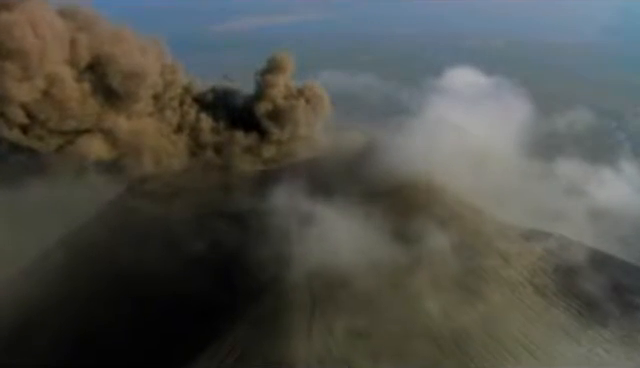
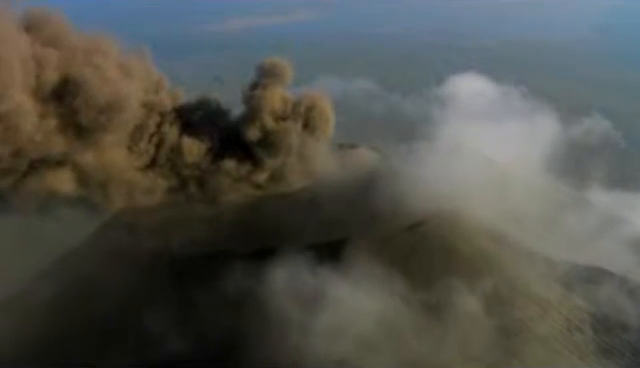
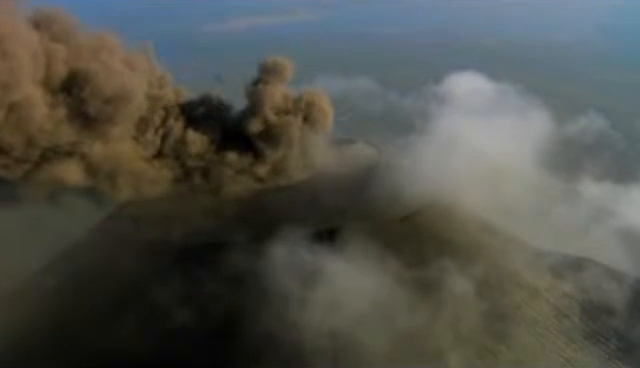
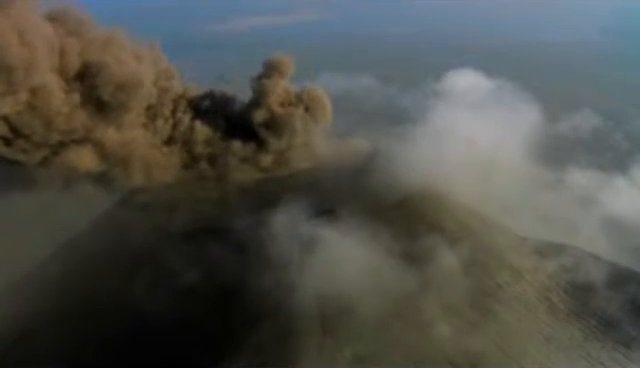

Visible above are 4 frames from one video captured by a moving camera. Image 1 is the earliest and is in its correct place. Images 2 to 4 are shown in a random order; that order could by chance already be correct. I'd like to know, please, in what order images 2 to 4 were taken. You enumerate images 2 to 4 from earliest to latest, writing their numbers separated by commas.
4, 3, 2
